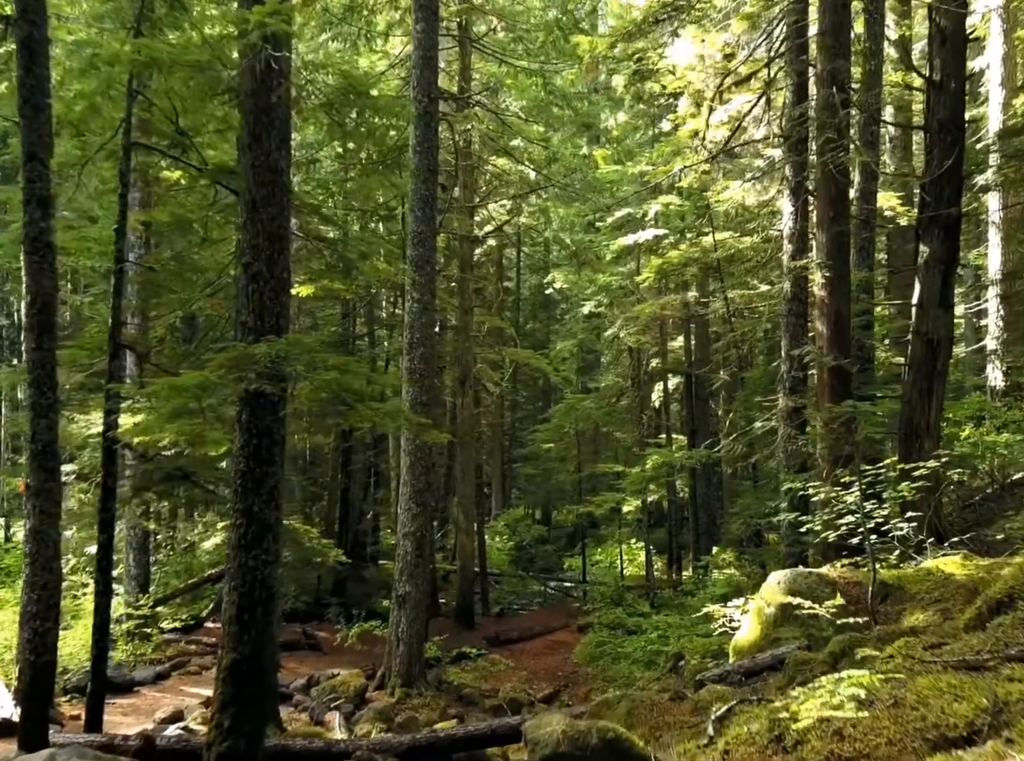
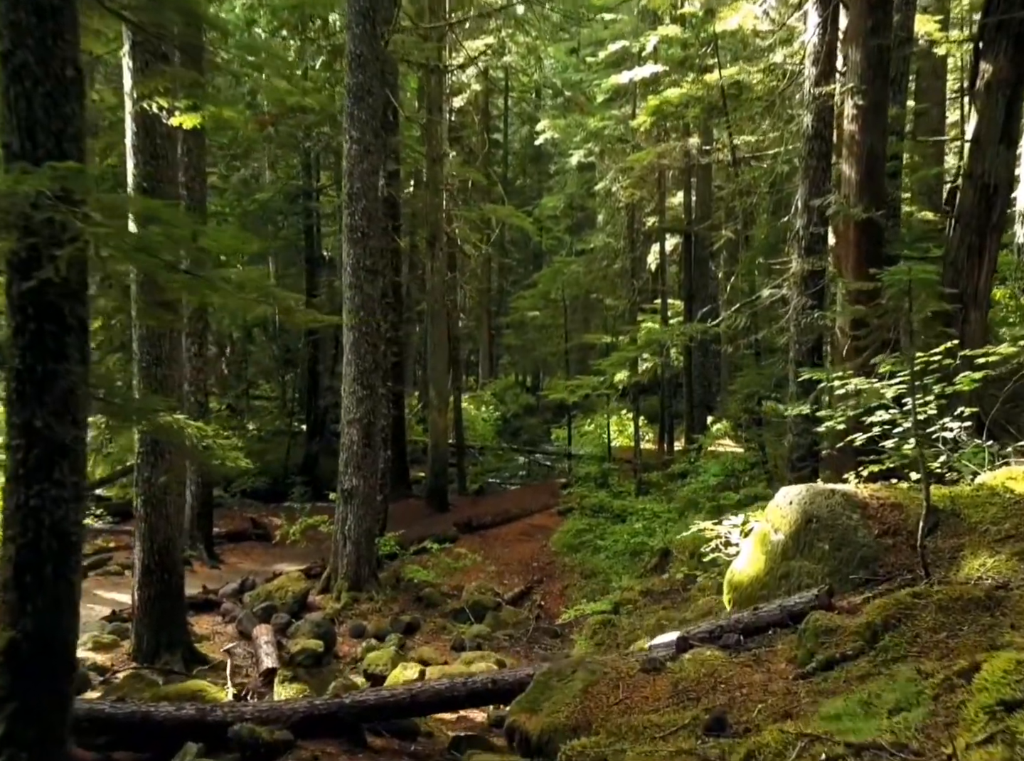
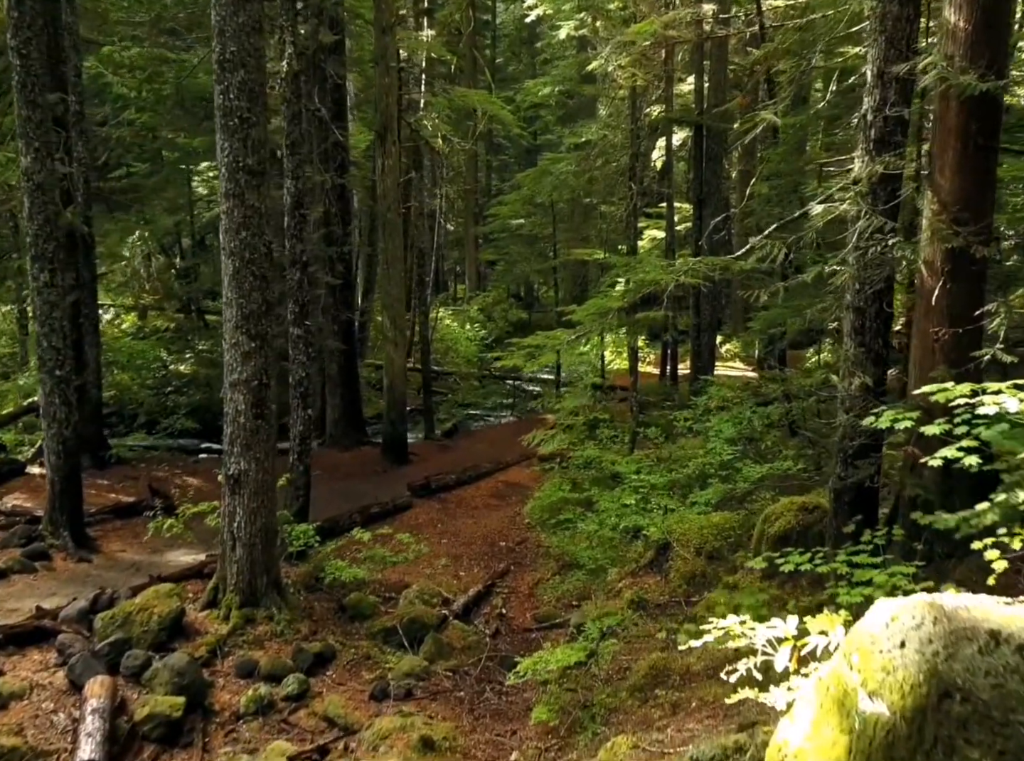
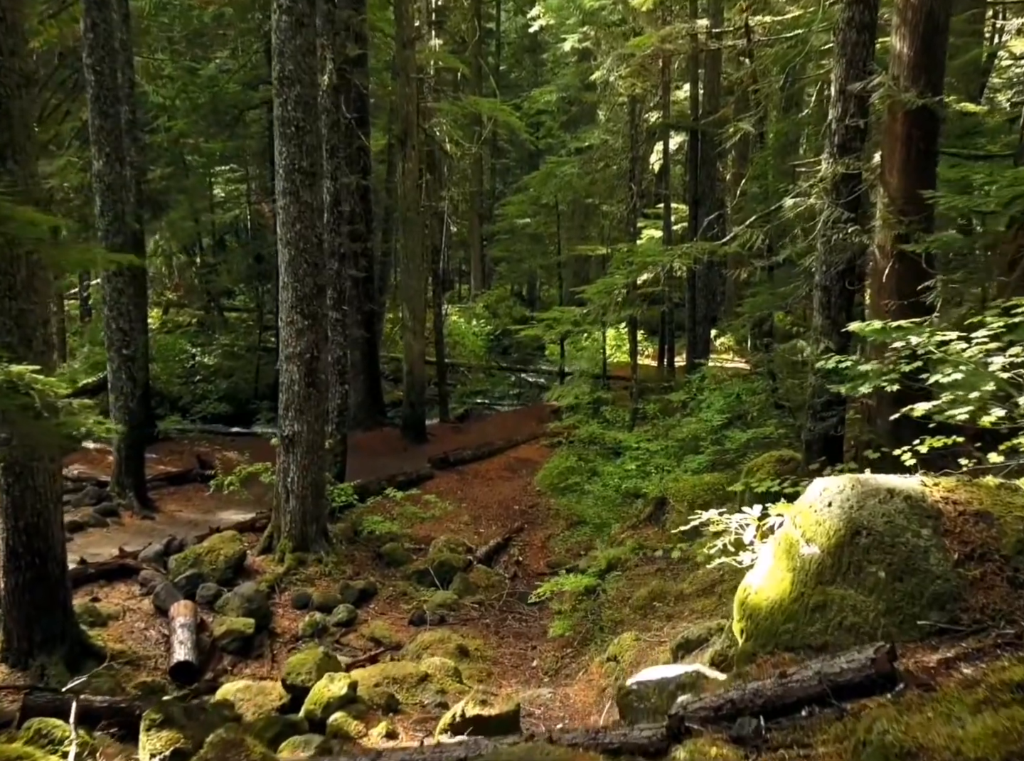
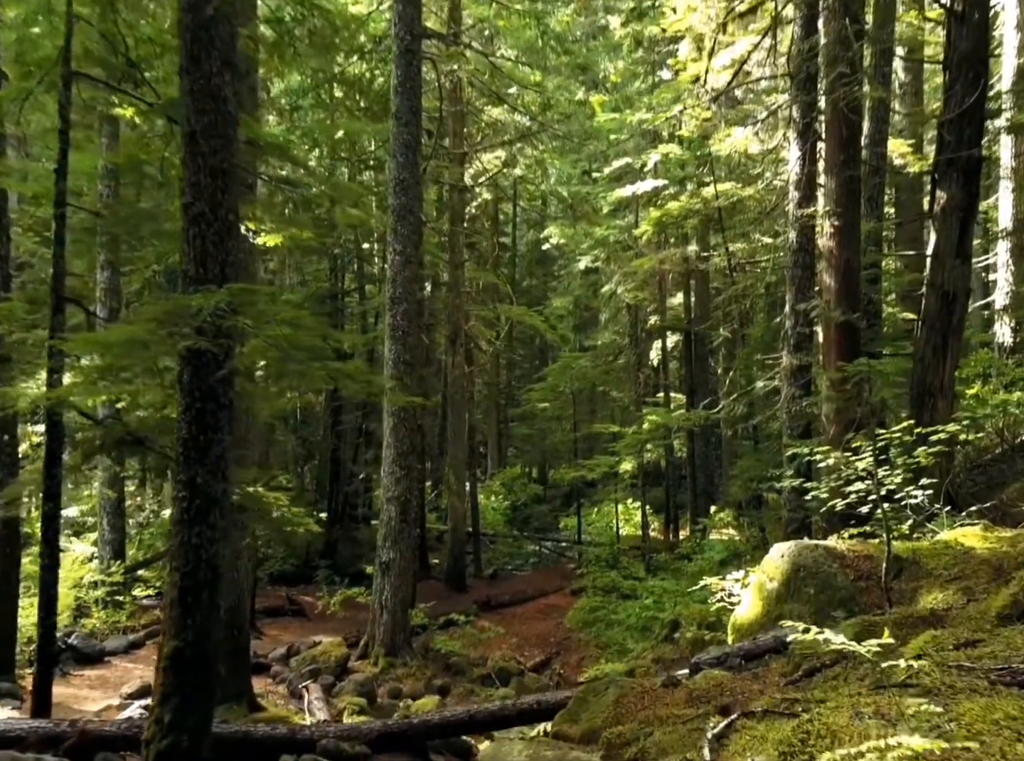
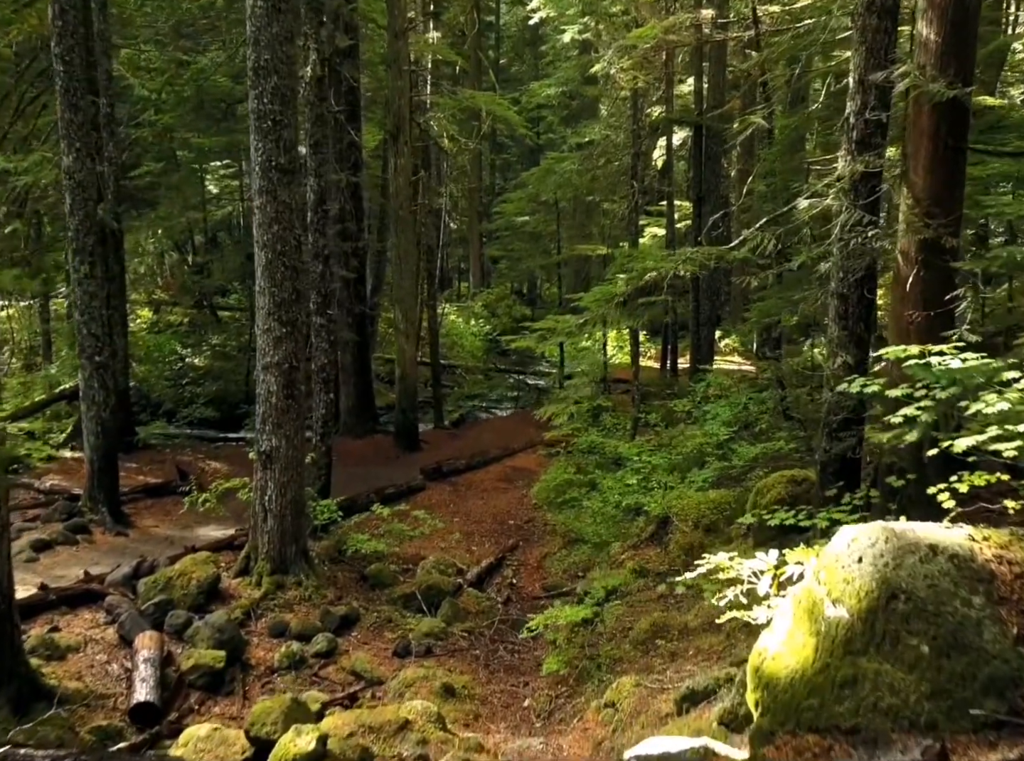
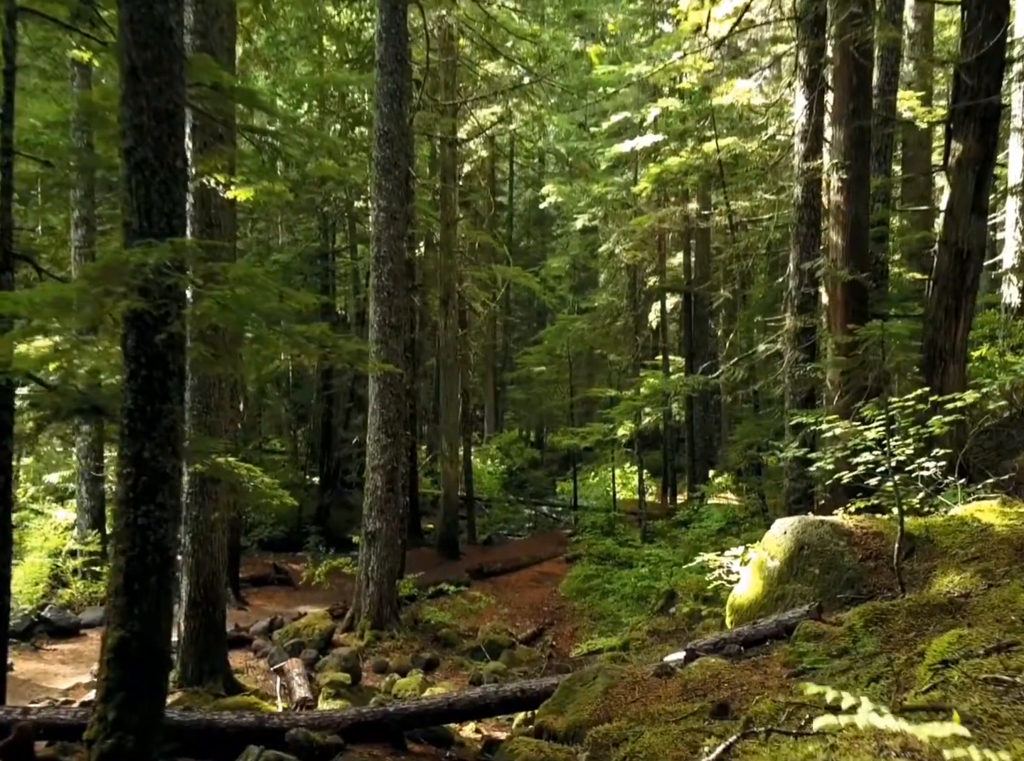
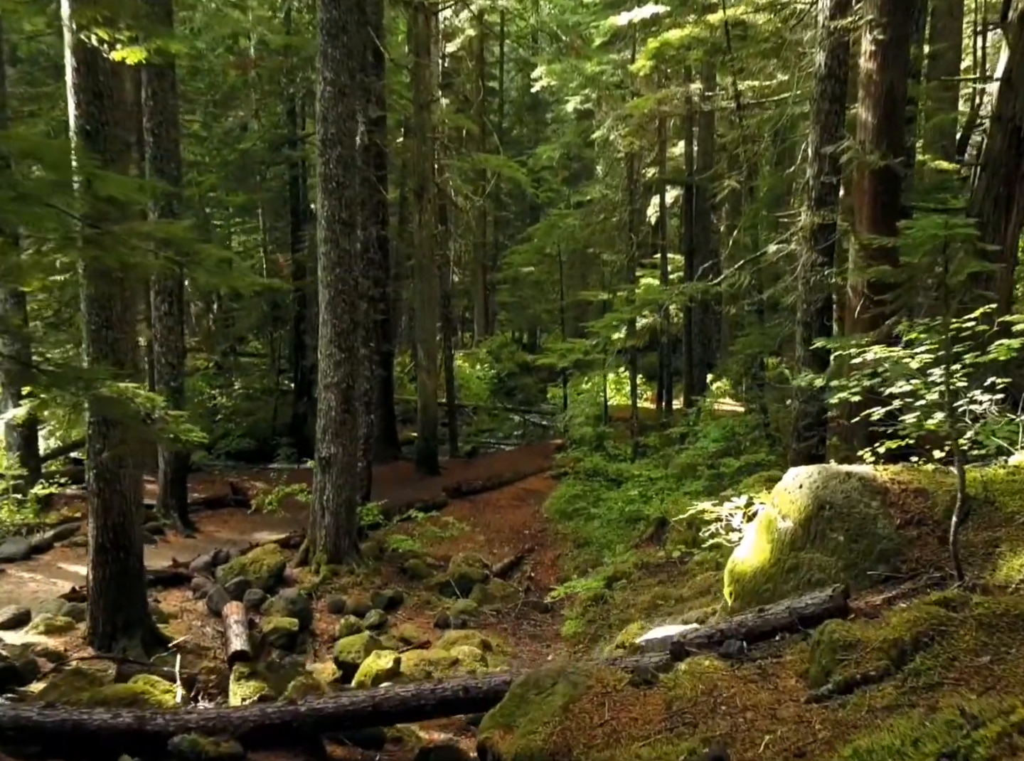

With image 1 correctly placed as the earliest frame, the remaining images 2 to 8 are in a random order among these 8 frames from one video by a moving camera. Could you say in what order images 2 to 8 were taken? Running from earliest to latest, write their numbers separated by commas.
5, 7, 2, 8, 4, 6, 3
